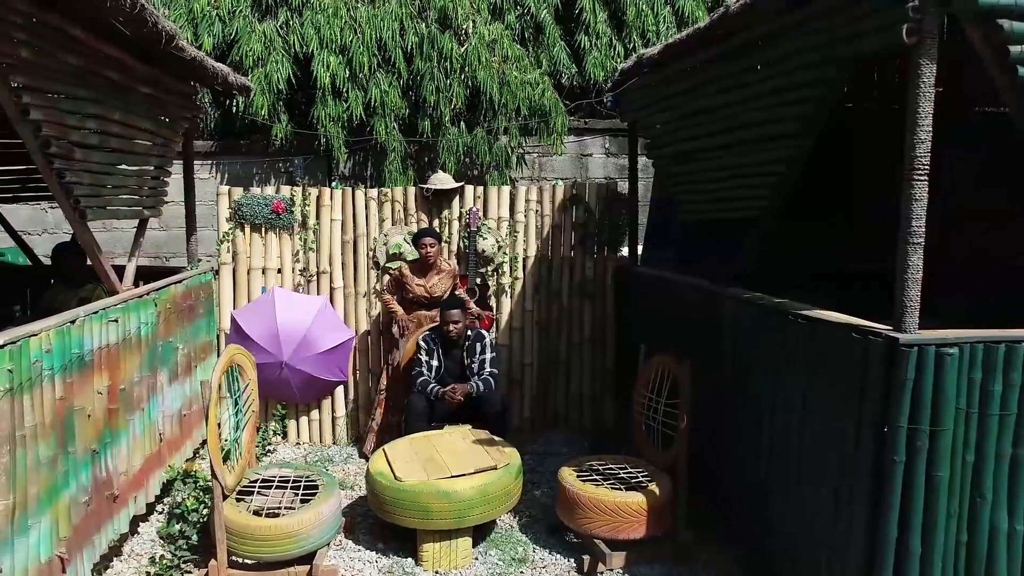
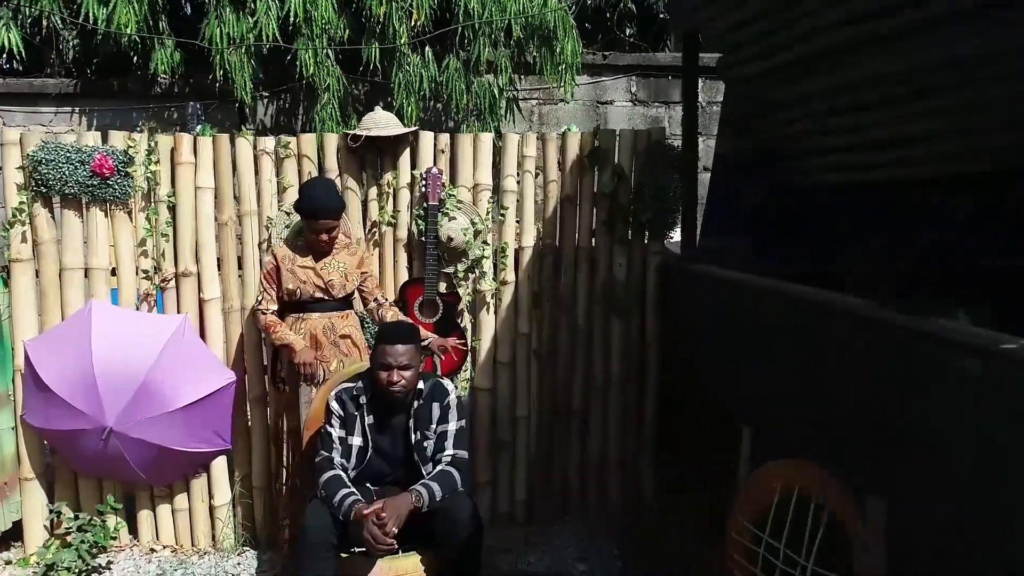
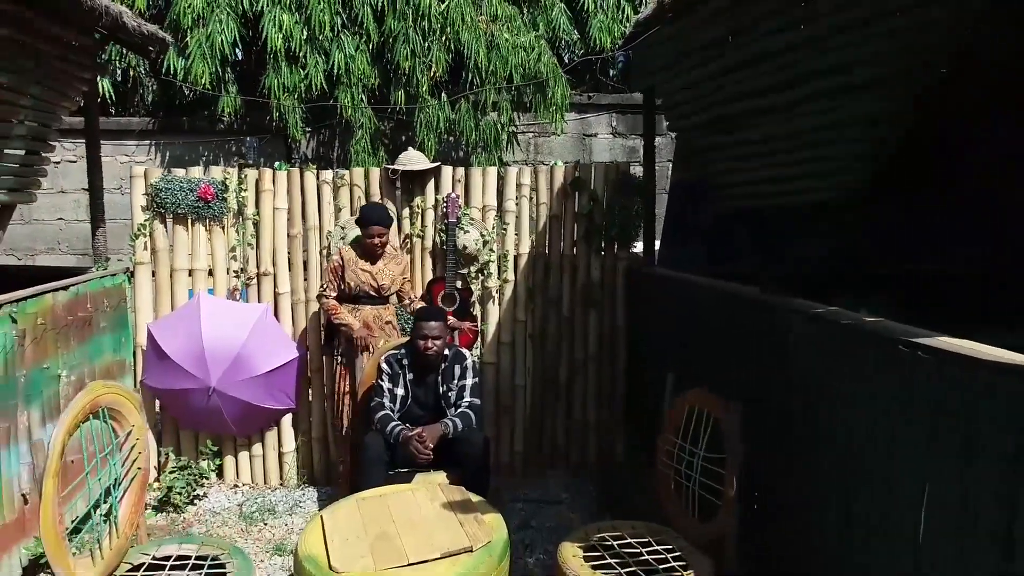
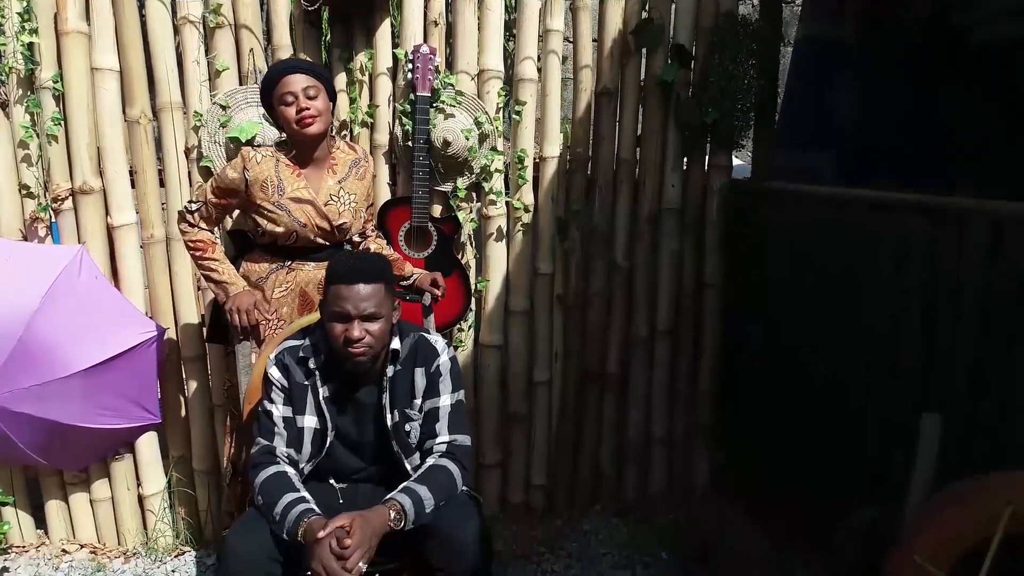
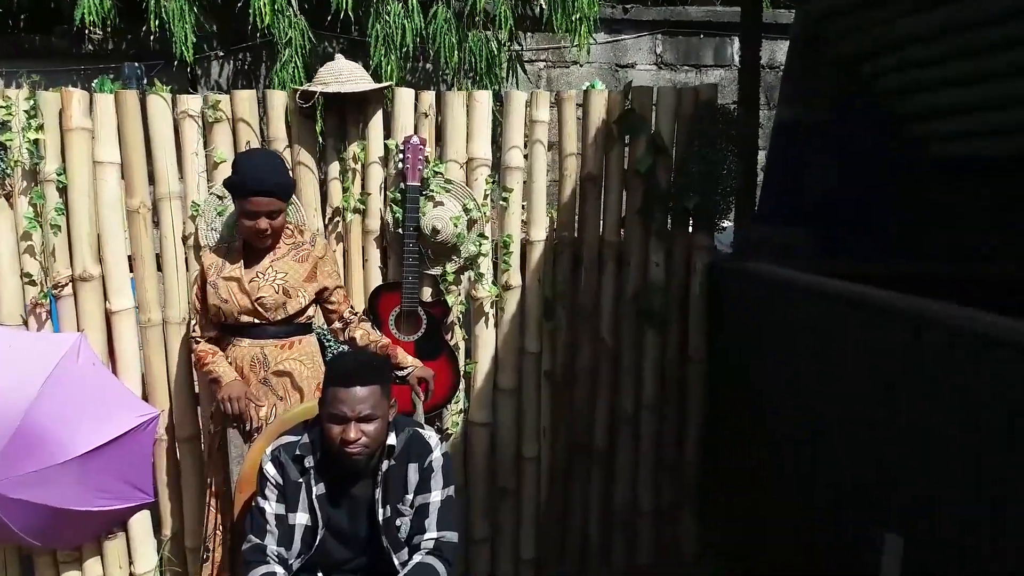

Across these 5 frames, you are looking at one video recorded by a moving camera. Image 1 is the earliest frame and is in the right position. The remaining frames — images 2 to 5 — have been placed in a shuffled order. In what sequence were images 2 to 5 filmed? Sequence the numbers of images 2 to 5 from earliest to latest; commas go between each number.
3, 2, 5, 4
